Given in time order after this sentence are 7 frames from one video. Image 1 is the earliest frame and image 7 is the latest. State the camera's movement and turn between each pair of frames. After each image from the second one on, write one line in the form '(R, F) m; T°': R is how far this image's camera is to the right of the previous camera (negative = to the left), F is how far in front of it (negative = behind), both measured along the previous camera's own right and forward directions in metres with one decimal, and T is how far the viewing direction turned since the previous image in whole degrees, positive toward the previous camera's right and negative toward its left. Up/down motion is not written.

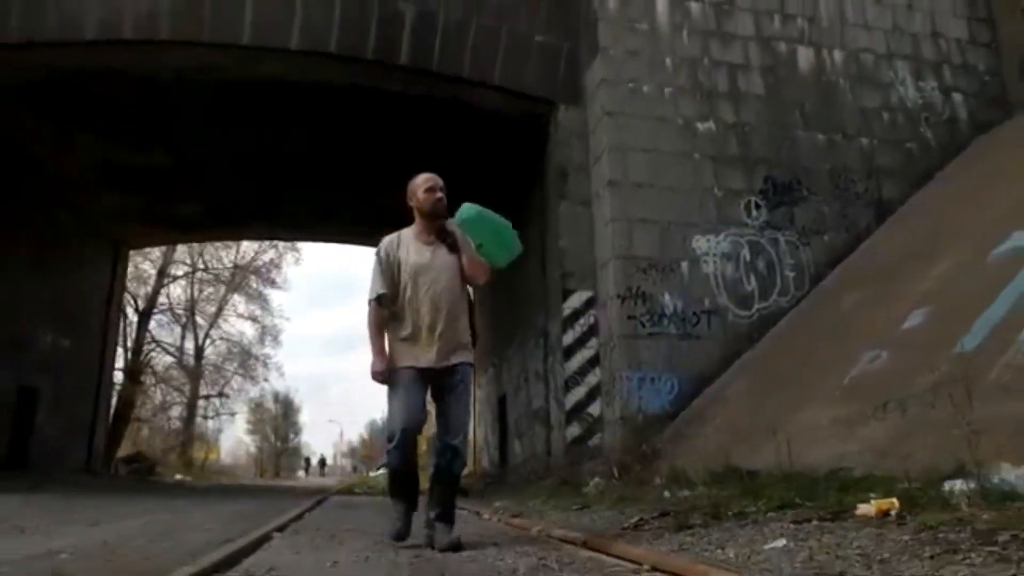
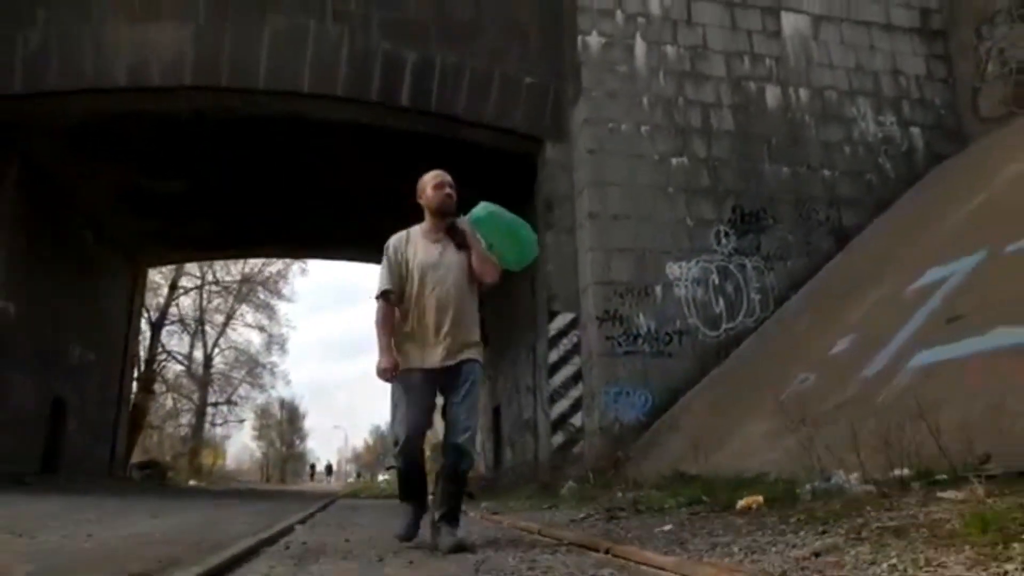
(+0.2, -1.0) m; 0°
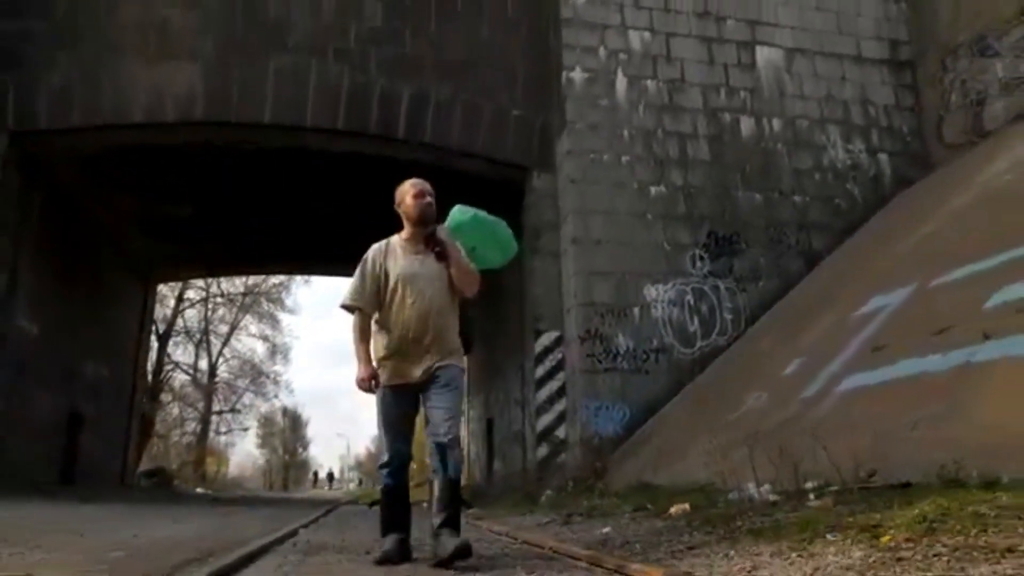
(+0.2, -0.8) m; 0°
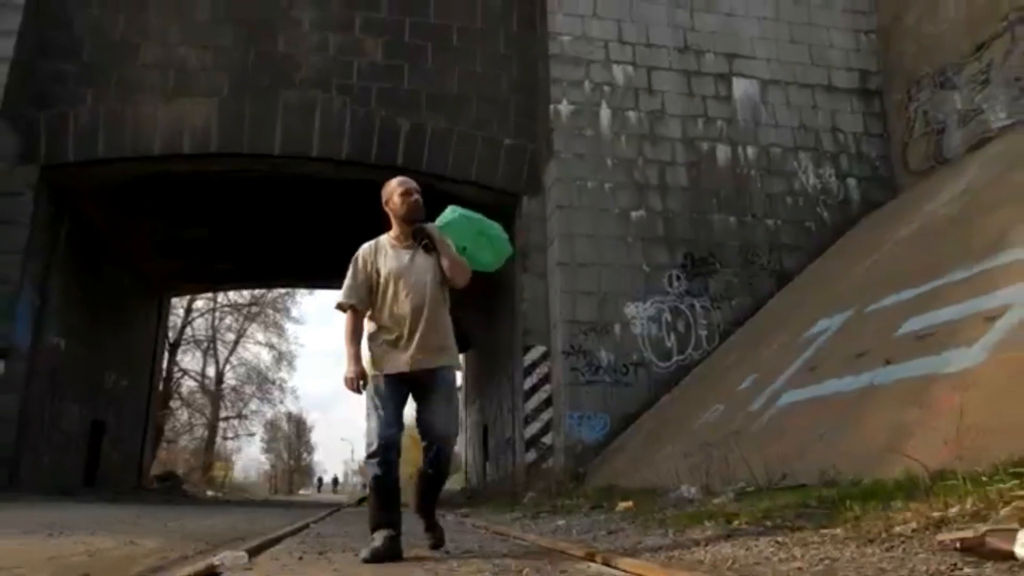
(+0.2, -1.0) m; 0°
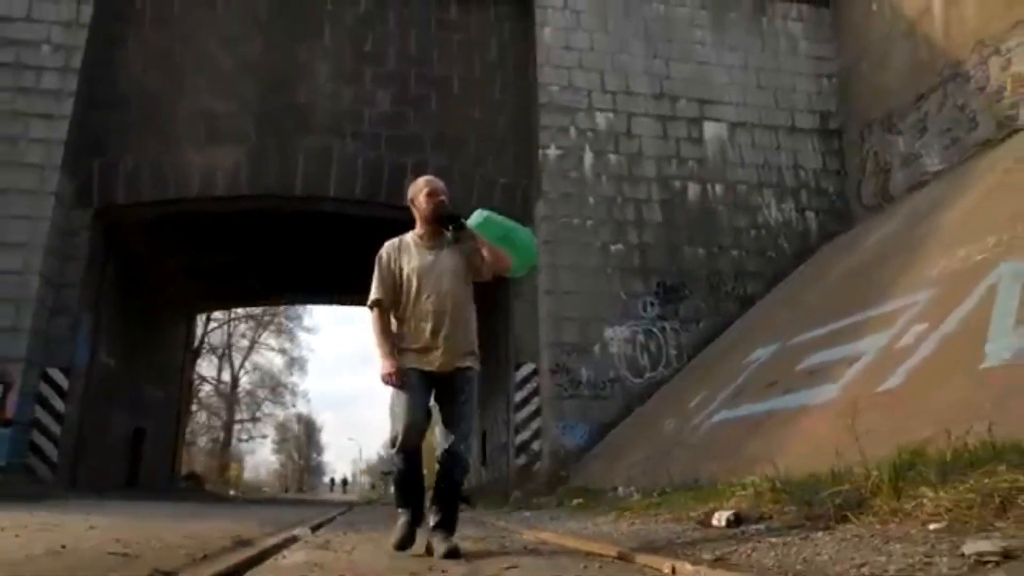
(+0.2, -1.8) m; 0°
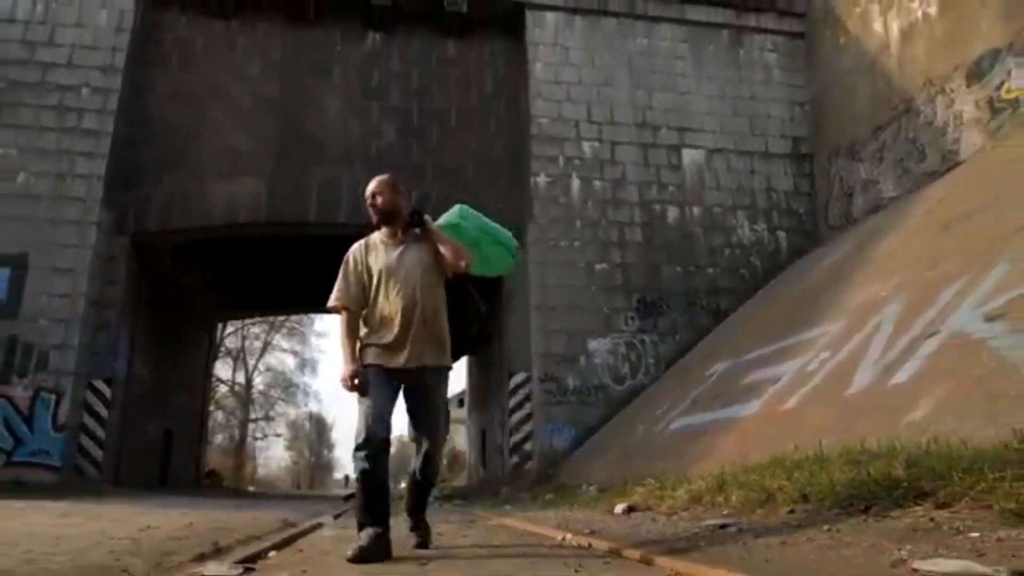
(+0.3, -1.5) m; -1°
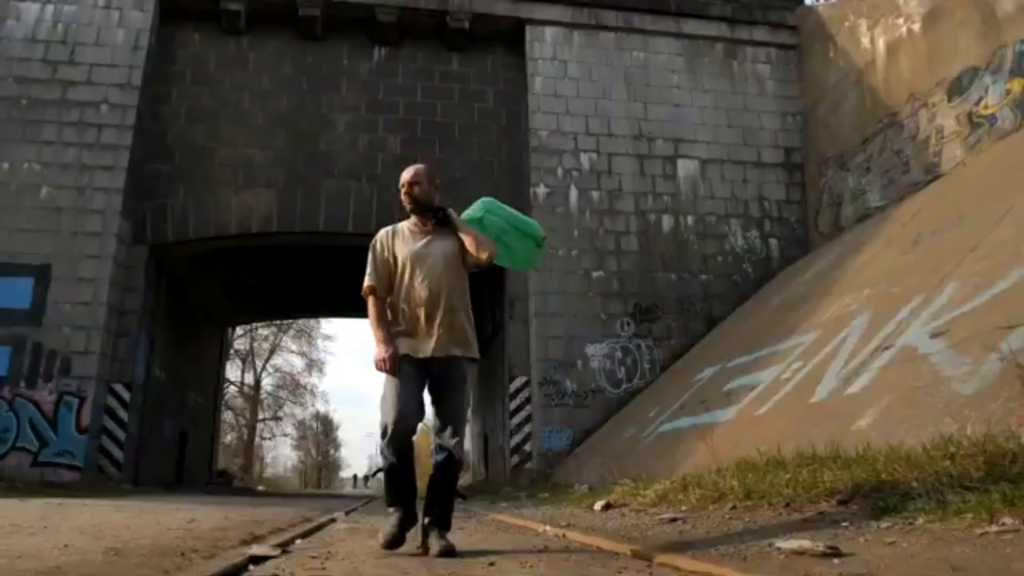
(+0.1, -0.7) m; 0°
